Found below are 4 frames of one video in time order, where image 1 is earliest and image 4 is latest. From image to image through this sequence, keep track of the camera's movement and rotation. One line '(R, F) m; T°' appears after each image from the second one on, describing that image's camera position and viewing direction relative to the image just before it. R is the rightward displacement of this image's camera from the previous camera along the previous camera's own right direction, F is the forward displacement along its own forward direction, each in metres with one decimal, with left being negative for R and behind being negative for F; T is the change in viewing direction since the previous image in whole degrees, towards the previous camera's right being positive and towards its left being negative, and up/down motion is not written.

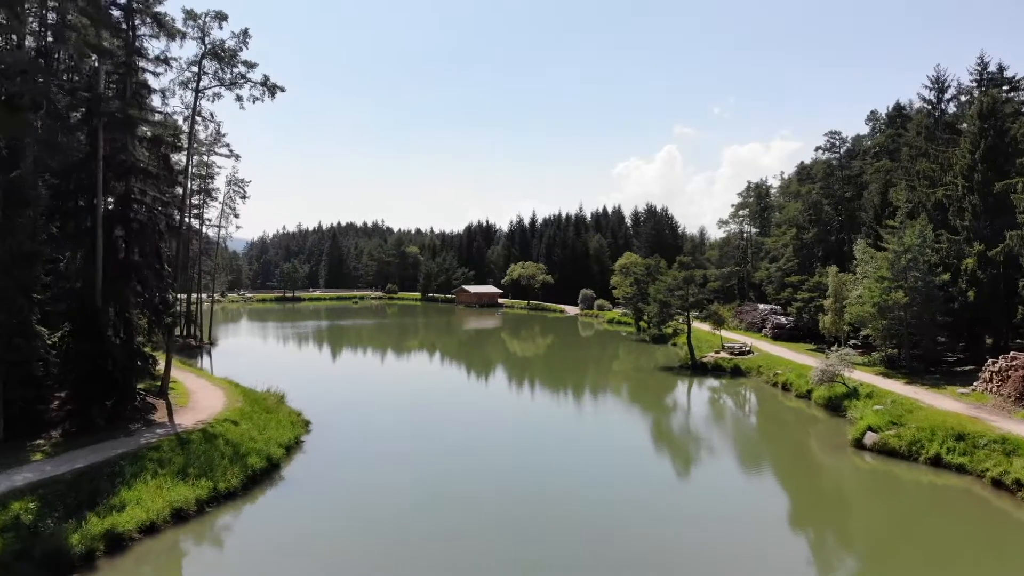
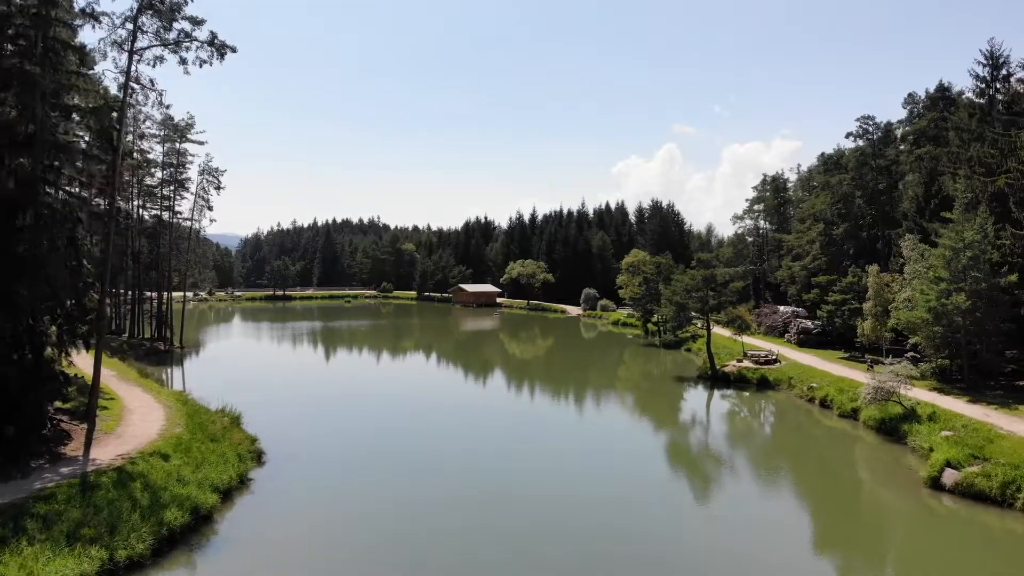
(+0.1, +3.6) m; 0°
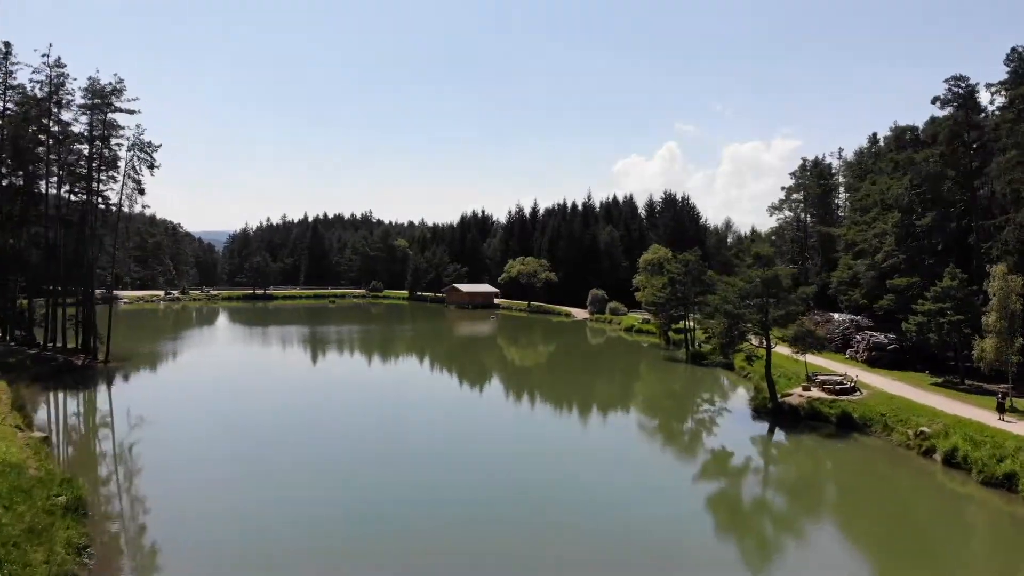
(+0.1, +7.1) m; 0°
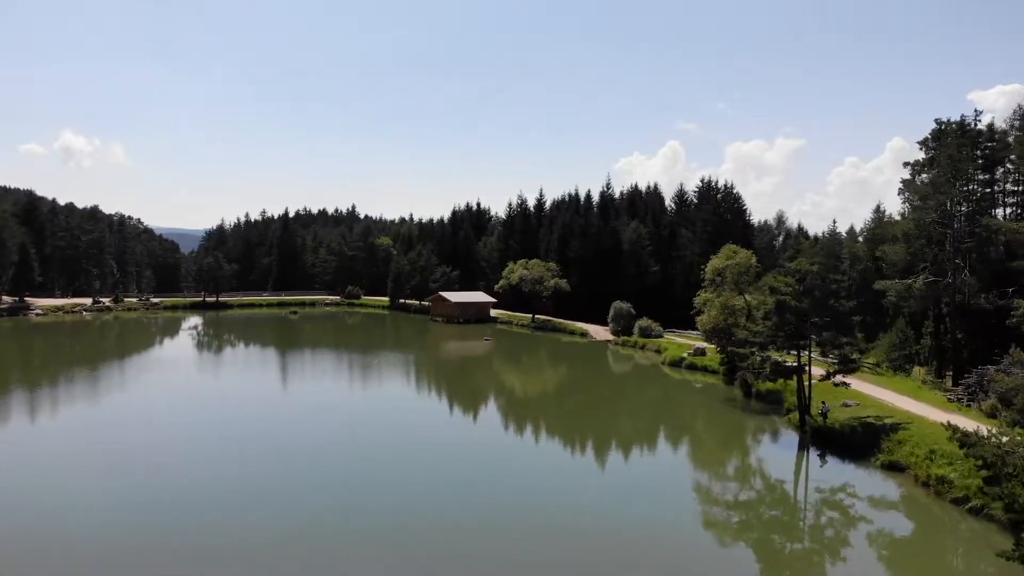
(+0.1, +13.8) m; 0°
